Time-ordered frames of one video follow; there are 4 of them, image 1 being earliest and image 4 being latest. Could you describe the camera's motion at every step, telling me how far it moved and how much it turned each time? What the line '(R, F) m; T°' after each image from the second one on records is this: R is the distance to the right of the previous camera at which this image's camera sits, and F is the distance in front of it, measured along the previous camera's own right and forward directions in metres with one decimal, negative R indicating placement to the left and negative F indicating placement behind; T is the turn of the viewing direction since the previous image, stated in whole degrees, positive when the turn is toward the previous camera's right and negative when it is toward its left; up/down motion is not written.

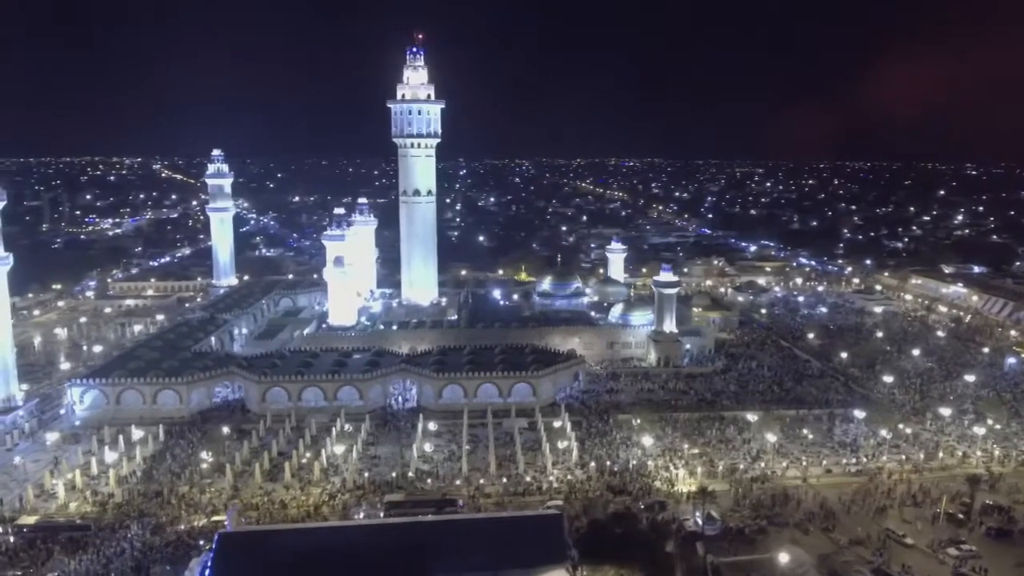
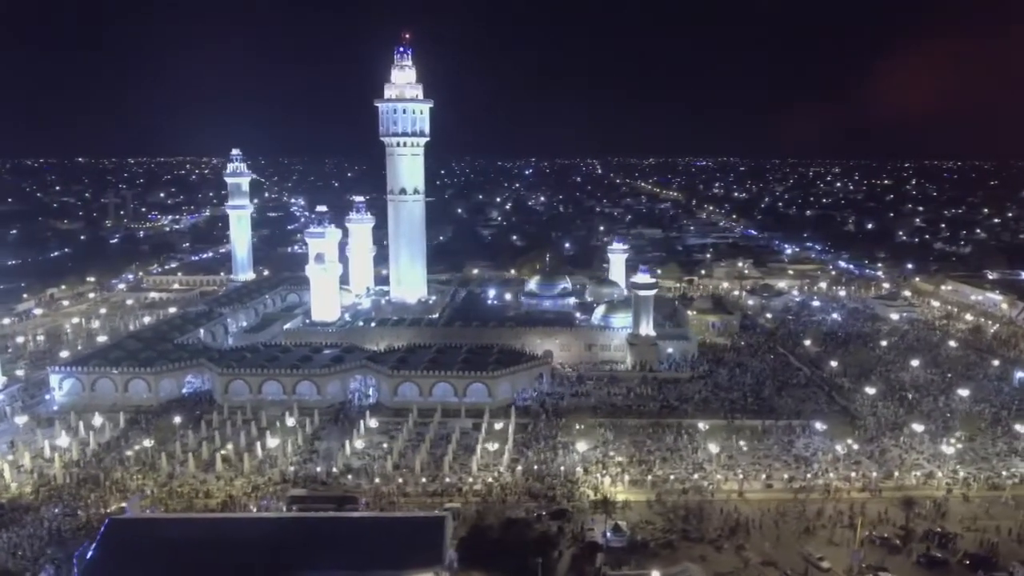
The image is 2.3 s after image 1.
(+4.9, +0.5) m; -8°
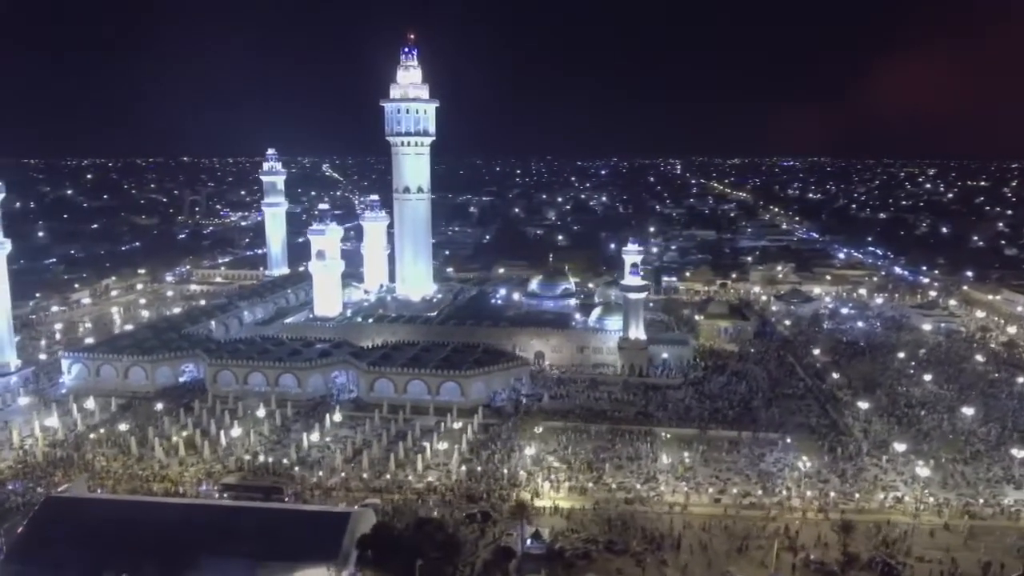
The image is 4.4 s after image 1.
(+4.5, +0.6) m; -8°
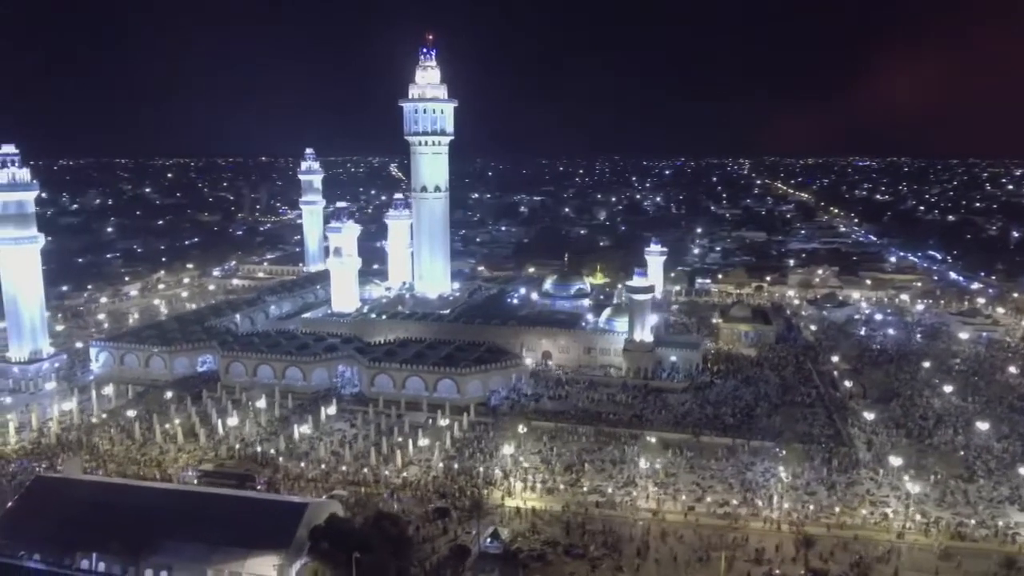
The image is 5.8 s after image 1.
(+2.9, +0.3) m; -6°
